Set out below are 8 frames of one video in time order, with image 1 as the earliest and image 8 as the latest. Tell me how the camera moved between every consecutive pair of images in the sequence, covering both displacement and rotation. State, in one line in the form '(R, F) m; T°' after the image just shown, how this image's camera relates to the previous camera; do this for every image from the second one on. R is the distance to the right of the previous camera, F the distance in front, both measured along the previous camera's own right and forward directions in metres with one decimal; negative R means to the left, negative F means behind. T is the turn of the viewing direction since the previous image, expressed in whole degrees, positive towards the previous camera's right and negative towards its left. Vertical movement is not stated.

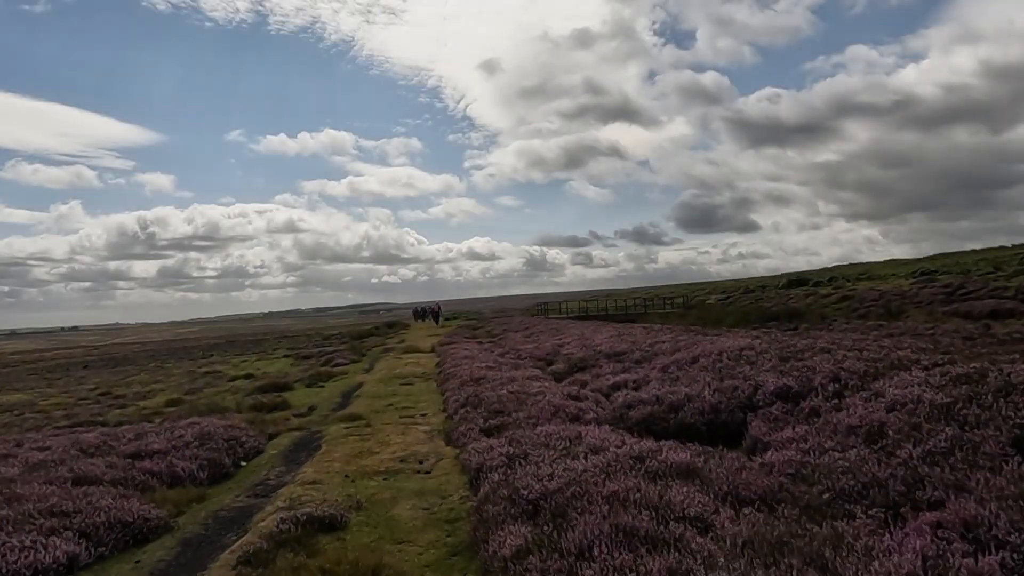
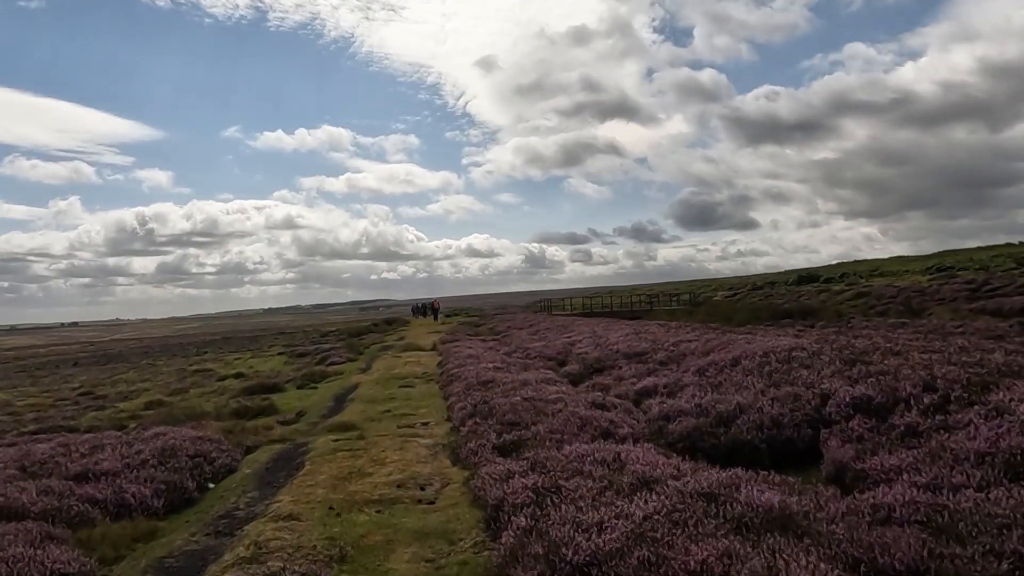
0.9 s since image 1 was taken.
(-0.4, +2.7) m; 0°
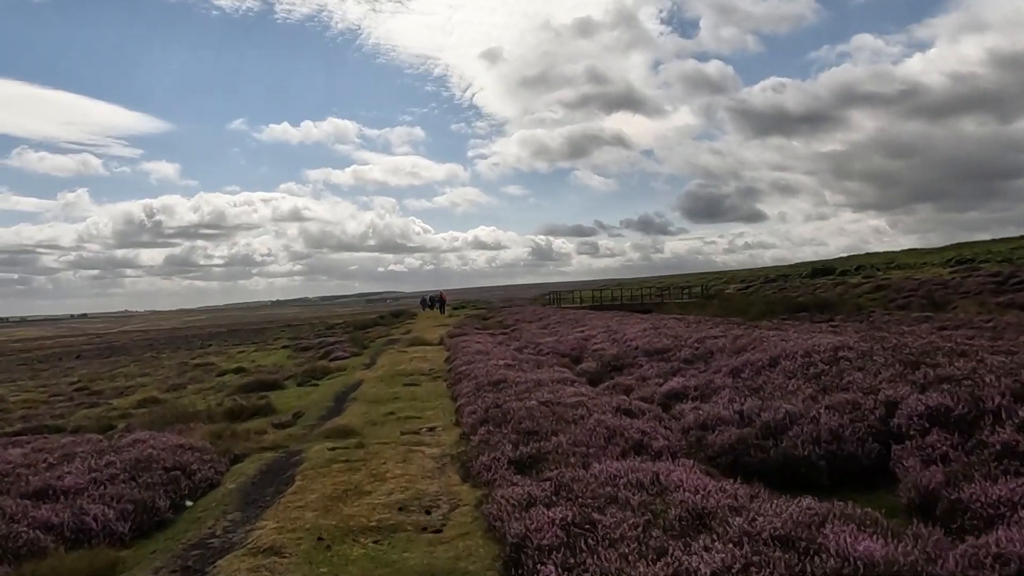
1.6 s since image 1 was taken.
(-0.2, +1.7) m; -1°
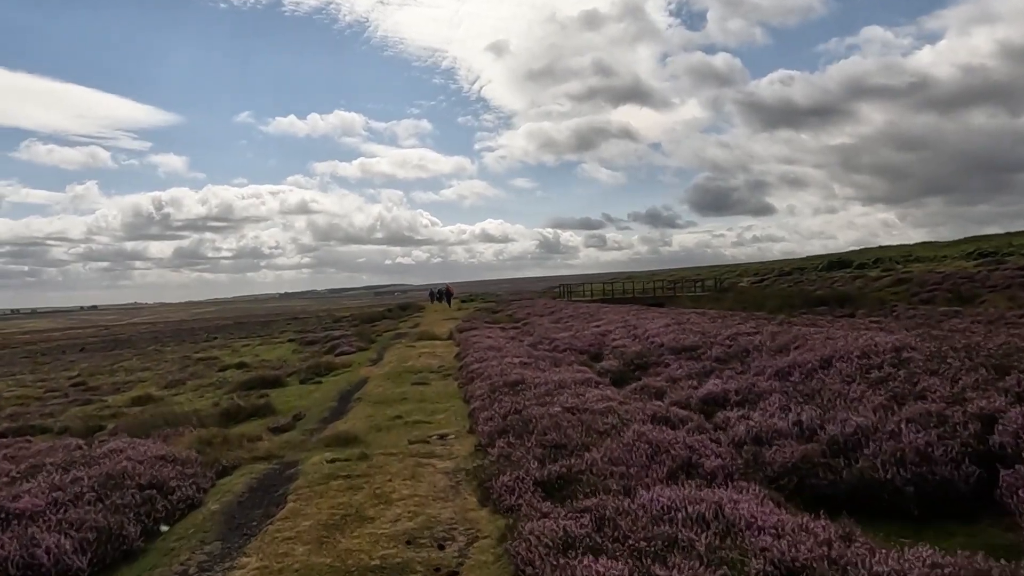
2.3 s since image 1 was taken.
(-0.3, +1.7) m; -1°
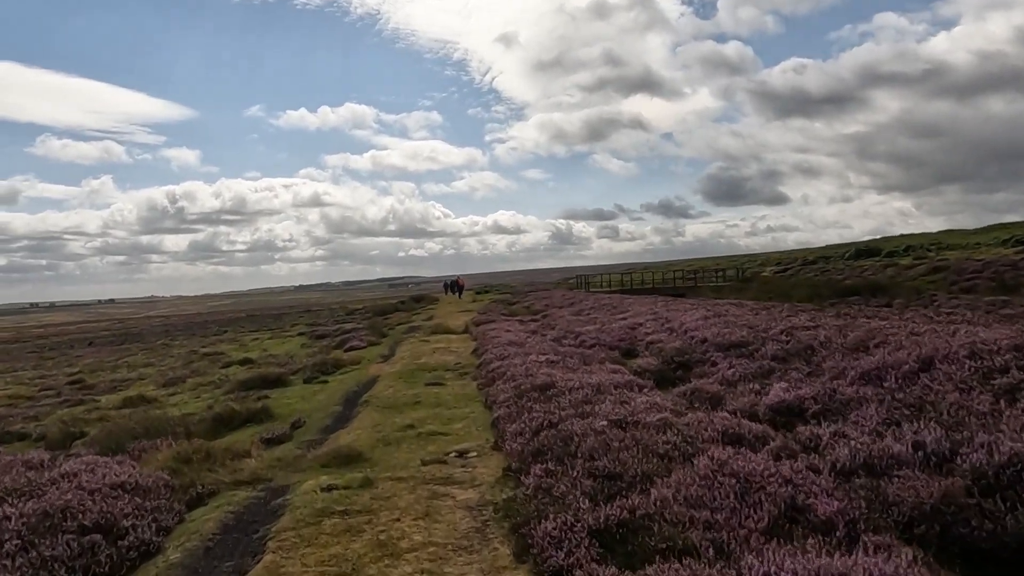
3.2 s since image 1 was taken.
(-0.3, +2.5) m; -1°
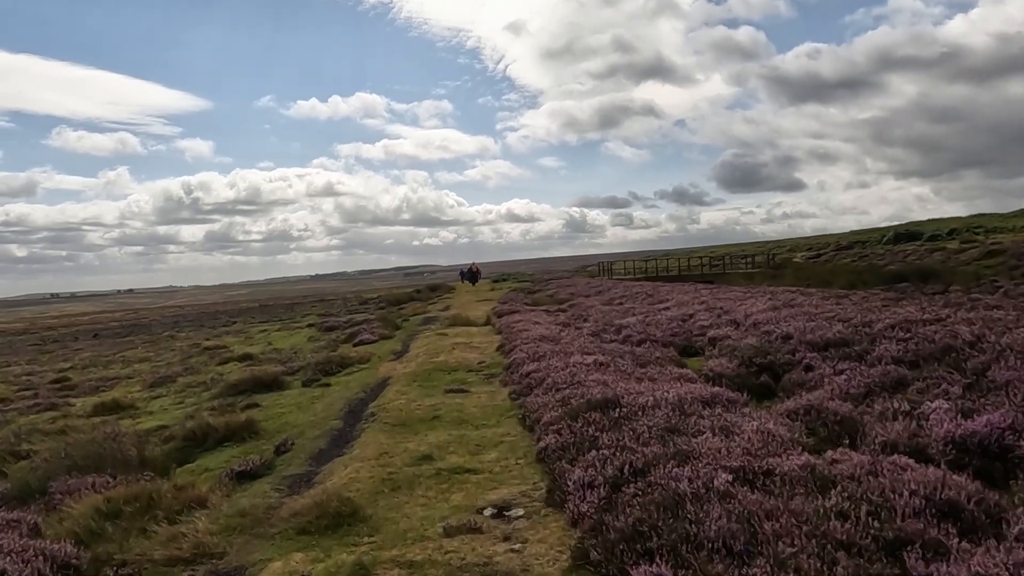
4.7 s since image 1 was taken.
(-0.5, +4.0) m; -1°
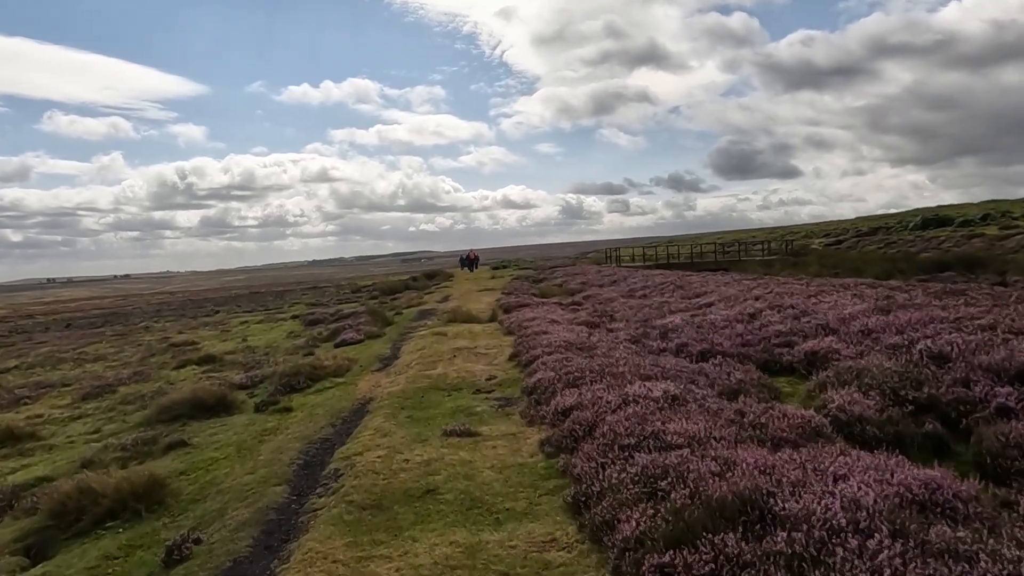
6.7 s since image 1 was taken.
(-0.5, +5.6) m; 0°
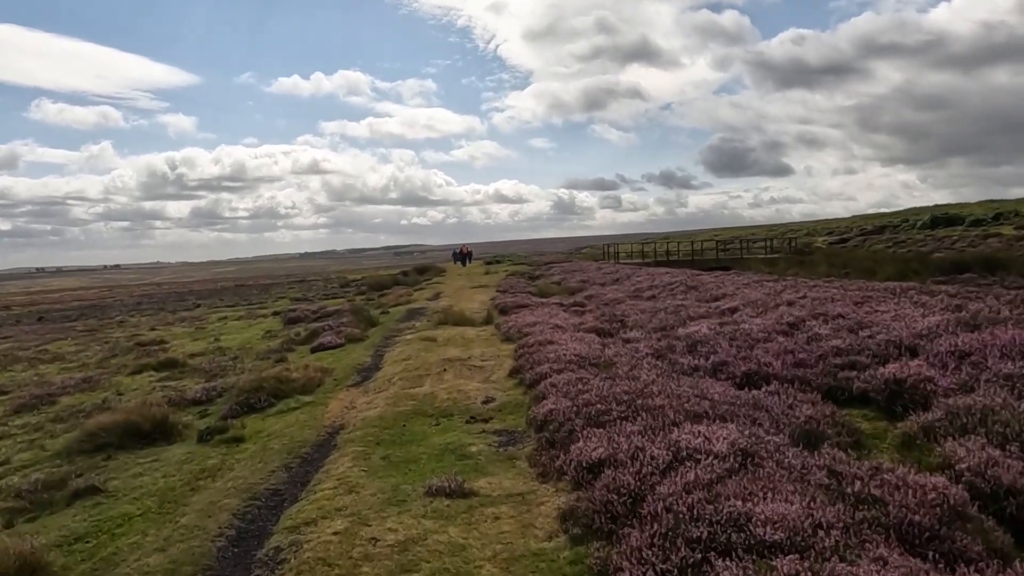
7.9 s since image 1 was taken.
(-0.2, +3.2) m; +1°
